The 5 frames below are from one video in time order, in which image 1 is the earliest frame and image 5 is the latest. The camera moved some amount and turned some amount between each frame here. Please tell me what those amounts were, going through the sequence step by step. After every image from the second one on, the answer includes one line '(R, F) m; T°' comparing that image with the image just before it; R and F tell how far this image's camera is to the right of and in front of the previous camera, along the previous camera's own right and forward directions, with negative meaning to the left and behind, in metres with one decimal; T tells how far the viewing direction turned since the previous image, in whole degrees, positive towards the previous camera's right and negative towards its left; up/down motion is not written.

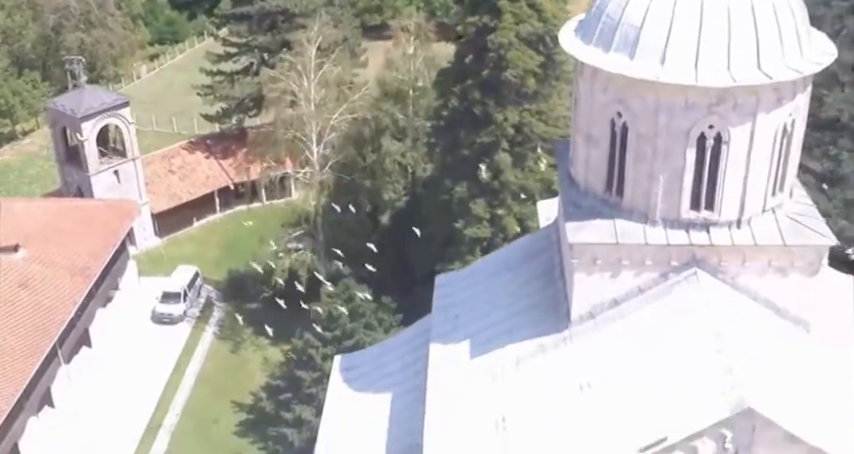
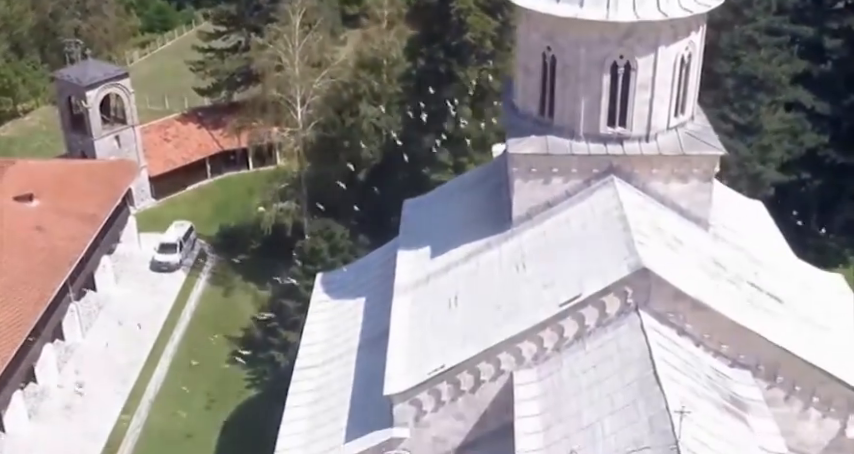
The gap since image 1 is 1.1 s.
(+0.3, -3.2) m; +1°
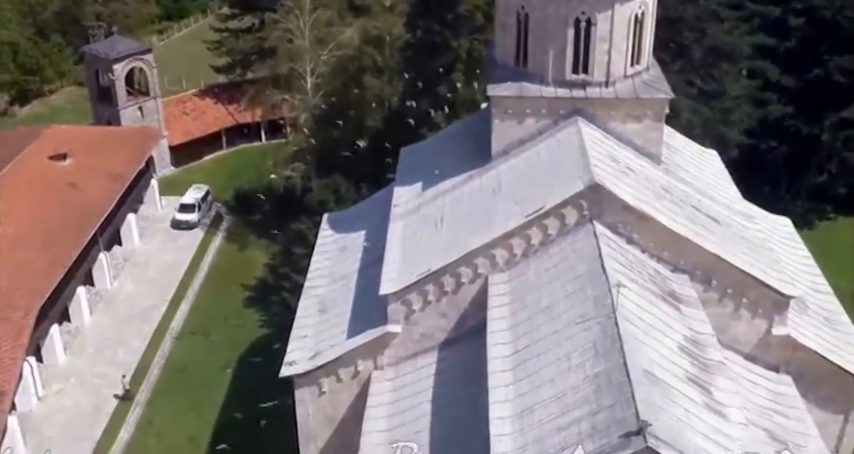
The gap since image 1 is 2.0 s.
(+0.4, -3.0) m; 0°
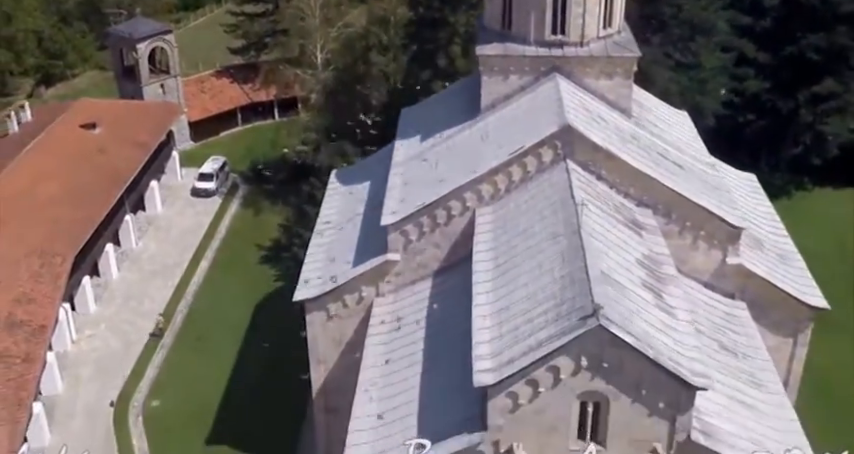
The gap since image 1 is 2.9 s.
(+0.3, -2.7) m; -1°
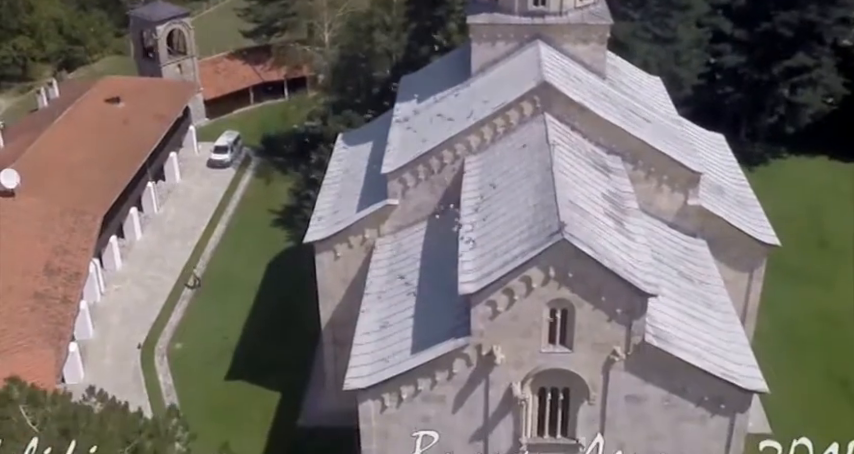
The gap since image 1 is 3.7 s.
(+0.3, -2.9) m; 0°
